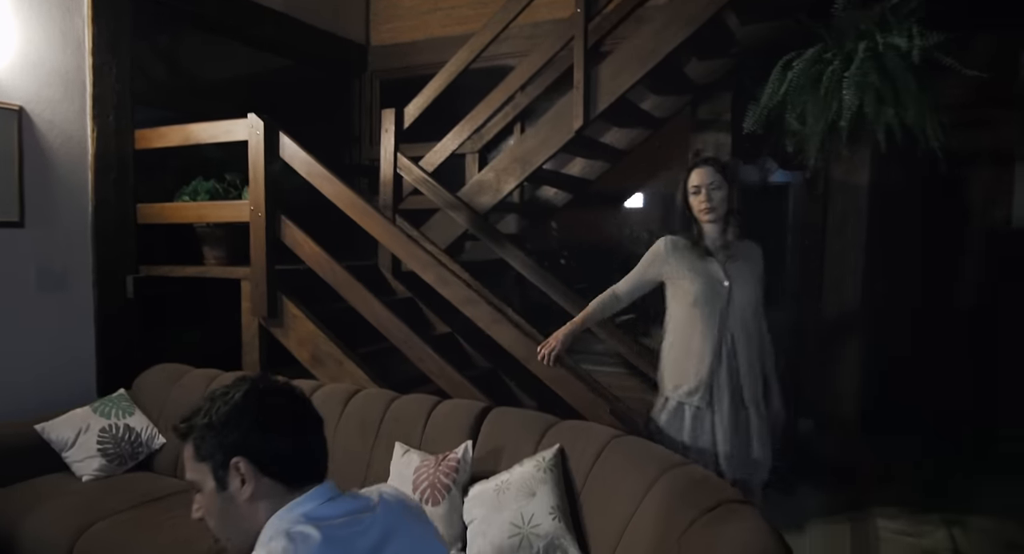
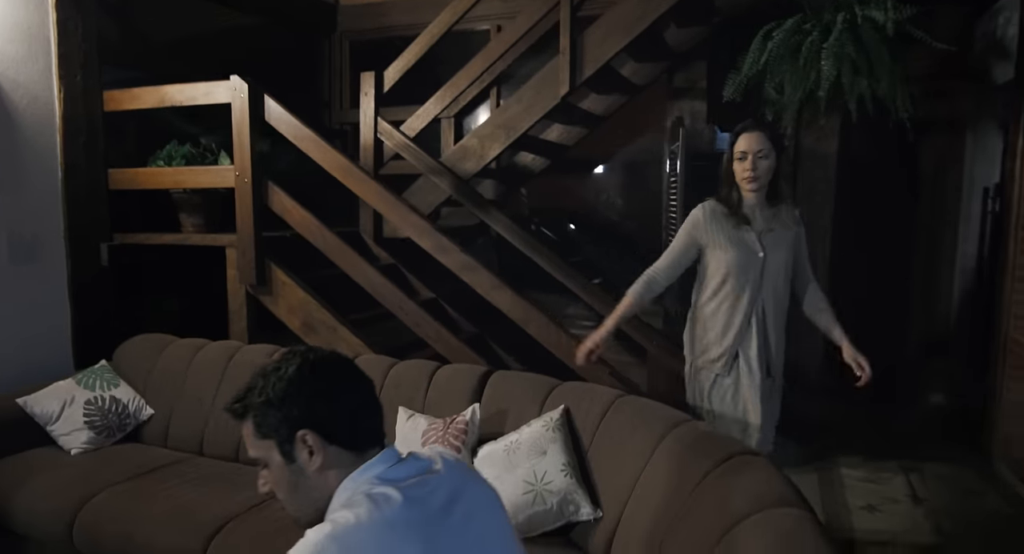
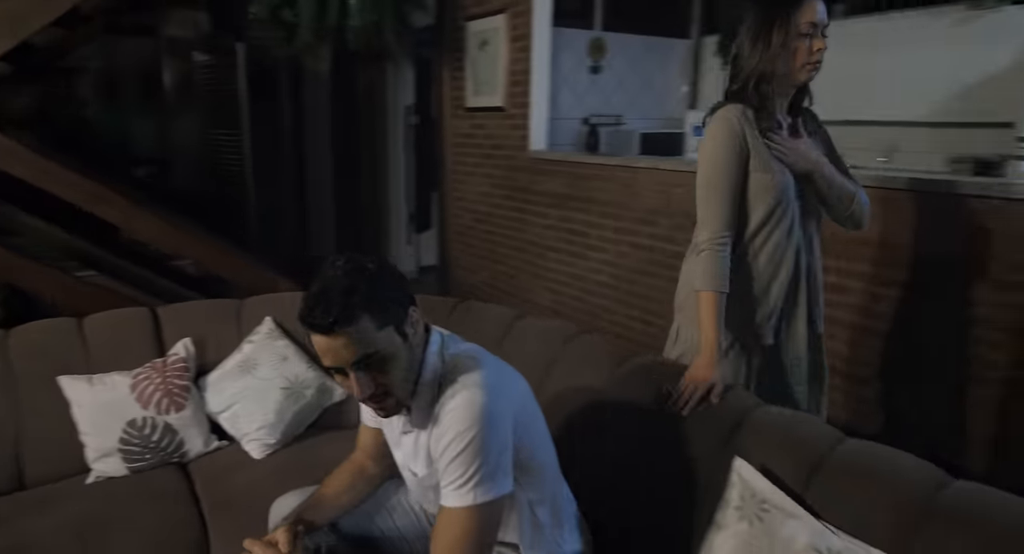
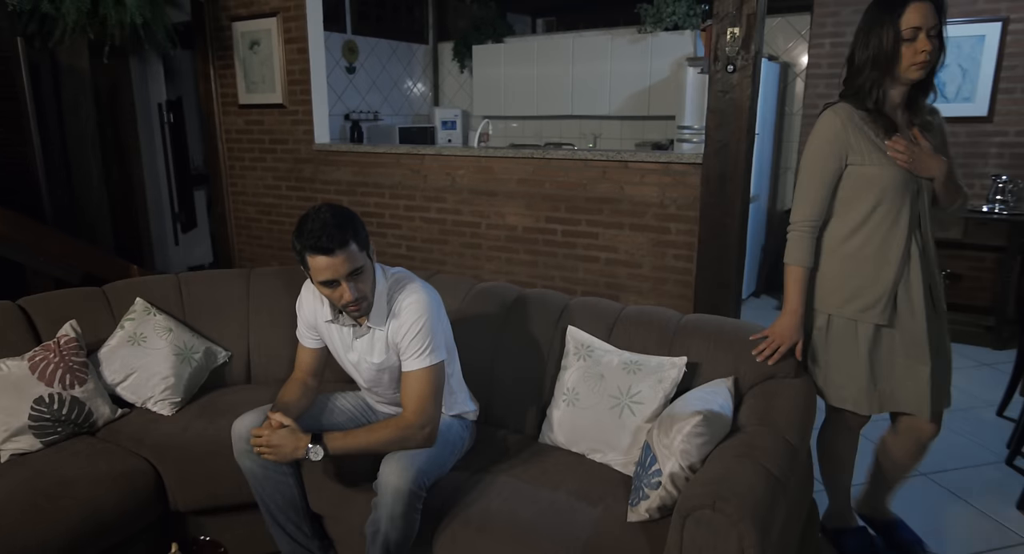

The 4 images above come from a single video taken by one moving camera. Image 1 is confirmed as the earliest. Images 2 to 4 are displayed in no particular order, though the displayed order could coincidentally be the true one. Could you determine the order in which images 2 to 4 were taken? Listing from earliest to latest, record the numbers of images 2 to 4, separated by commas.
2, 3, 4
